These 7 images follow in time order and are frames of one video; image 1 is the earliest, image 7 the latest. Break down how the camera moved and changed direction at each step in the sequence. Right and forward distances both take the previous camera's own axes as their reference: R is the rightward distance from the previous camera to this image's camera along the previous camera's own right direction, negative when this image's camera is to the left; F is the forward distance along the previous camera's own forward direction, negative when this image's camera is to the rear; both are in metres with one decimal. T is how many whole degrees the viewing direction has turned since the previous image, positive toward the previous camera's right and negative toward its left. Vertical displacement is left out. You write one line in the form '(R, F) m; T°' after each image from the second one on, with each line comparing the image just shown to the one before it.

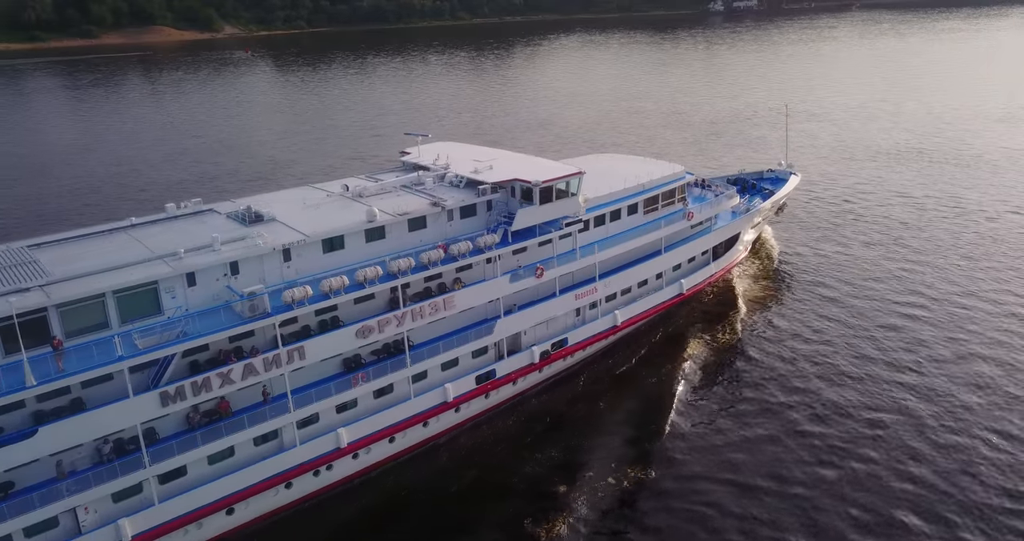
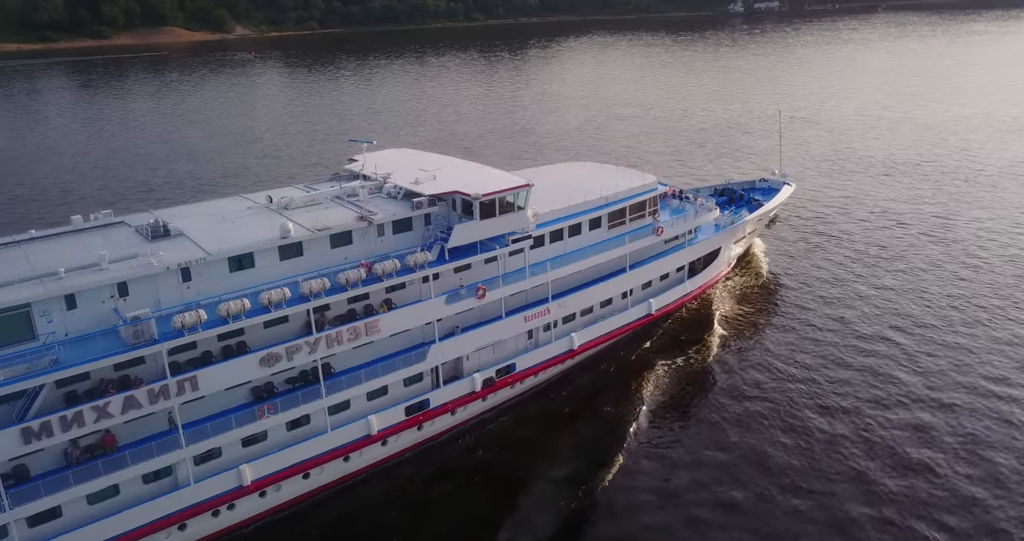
(+3.8, +3.1) m; -2°
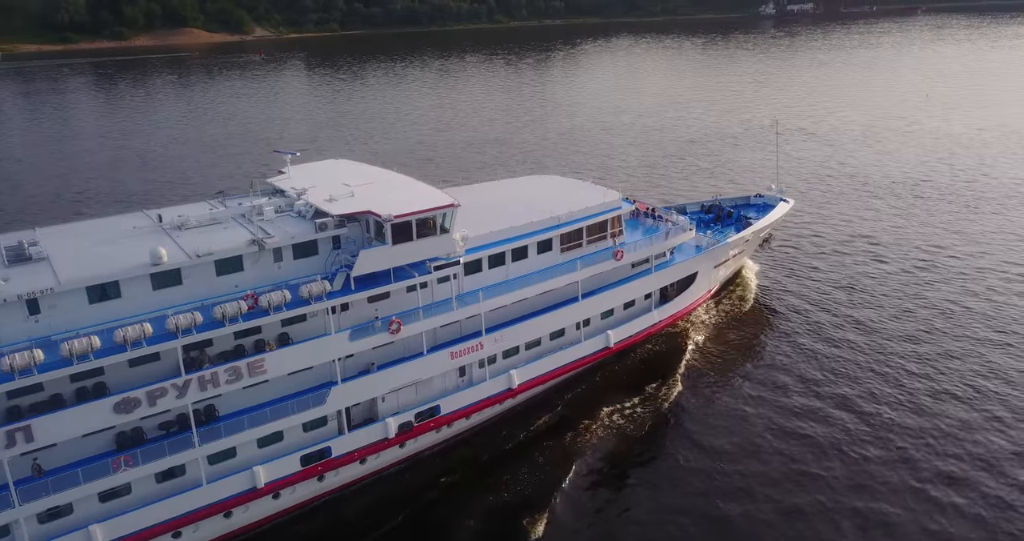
(+4.5, +4.1) m; -3°
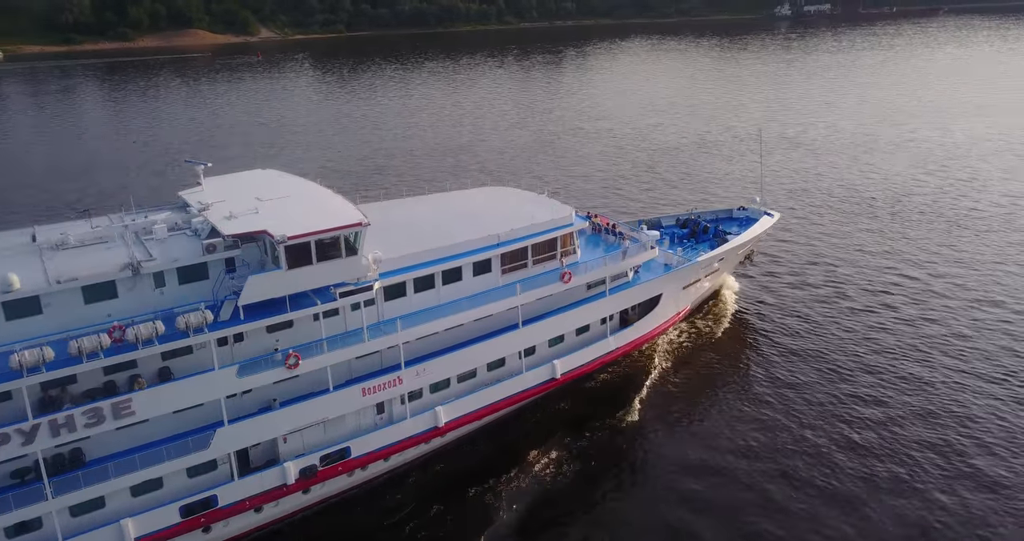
(+3.7, +3.4) m; -2°
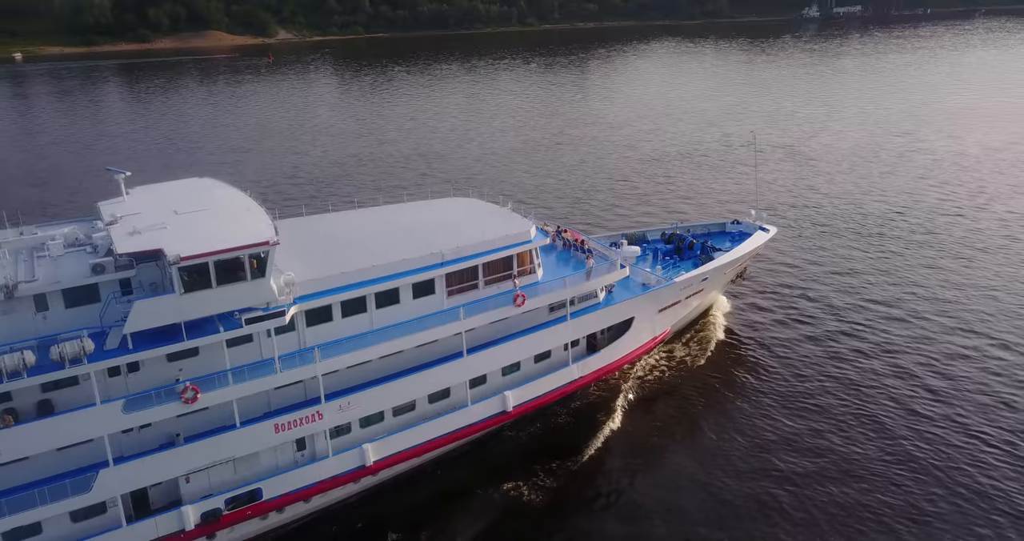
(+3.3, +3.1) m; -2°
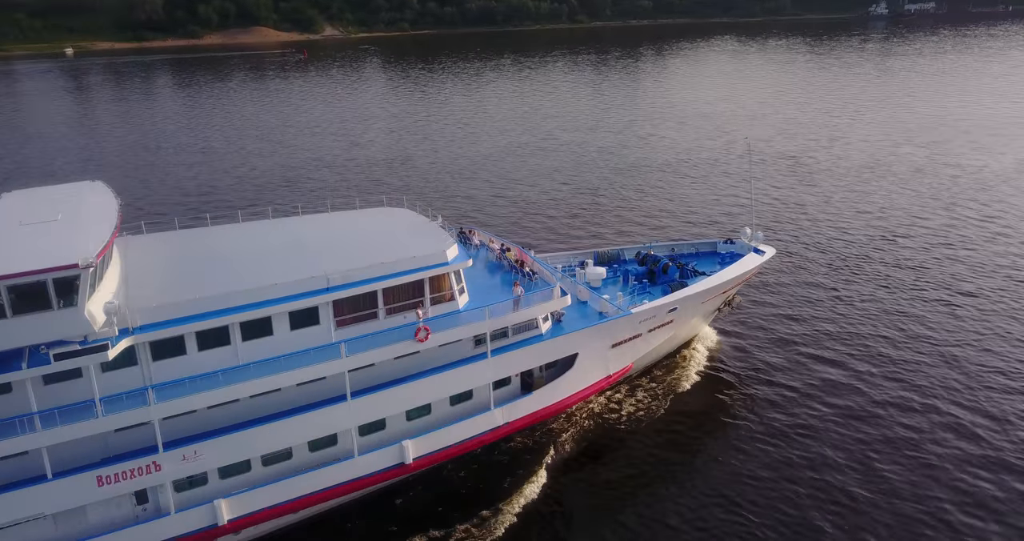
(+5.4, +4.8) m; -5°
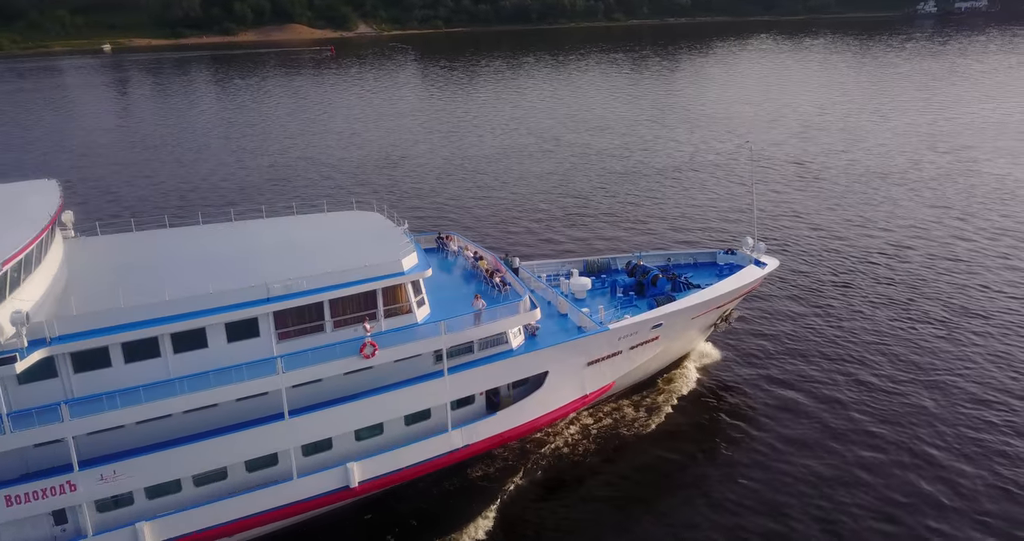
(+2.7, +2.0) m; -3°
